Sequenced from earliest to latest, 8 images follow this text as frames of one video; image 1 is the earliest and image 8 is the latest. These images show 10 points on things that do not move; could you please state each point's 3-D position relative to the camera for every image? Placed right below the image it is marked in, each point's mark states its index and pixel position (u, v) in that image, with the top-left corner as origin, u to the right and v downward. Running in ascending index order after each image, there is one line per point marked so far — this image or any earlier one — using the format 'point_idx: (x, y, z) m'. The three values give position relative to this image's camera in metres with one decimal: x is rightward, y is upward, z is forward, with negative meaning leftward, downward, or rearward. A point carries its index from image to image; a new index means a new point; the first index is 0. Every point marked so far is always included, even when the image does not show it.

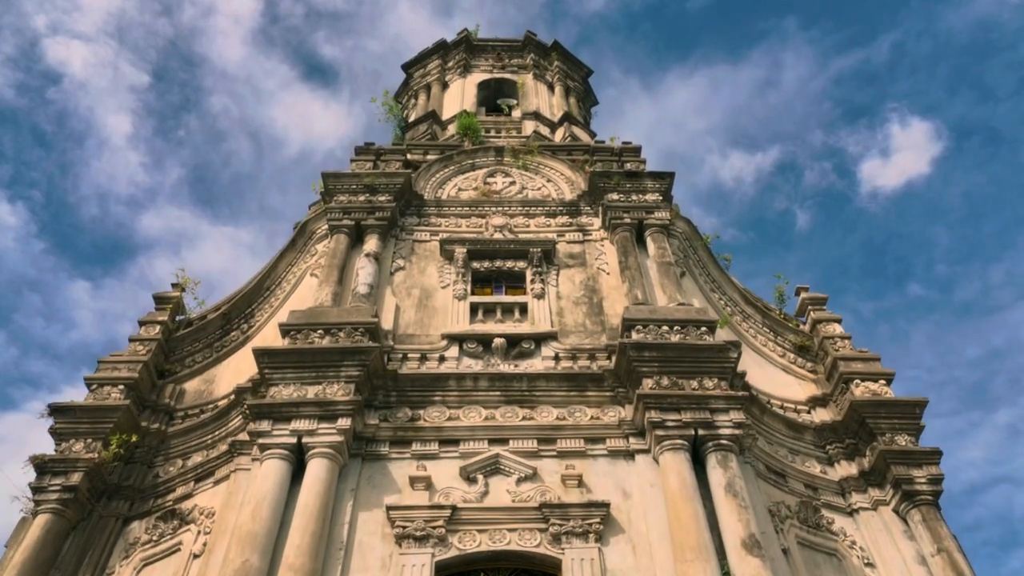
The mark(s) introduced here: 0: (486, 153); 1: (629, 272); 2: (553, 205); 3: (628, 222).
0: (-0.6, +3.2, +17.7) m
1: (+2.2, +0.3, +13.6) m
2: (+0.9, +1.8, +16.0) m
3: (+2.3, +1.3, +14.9) m
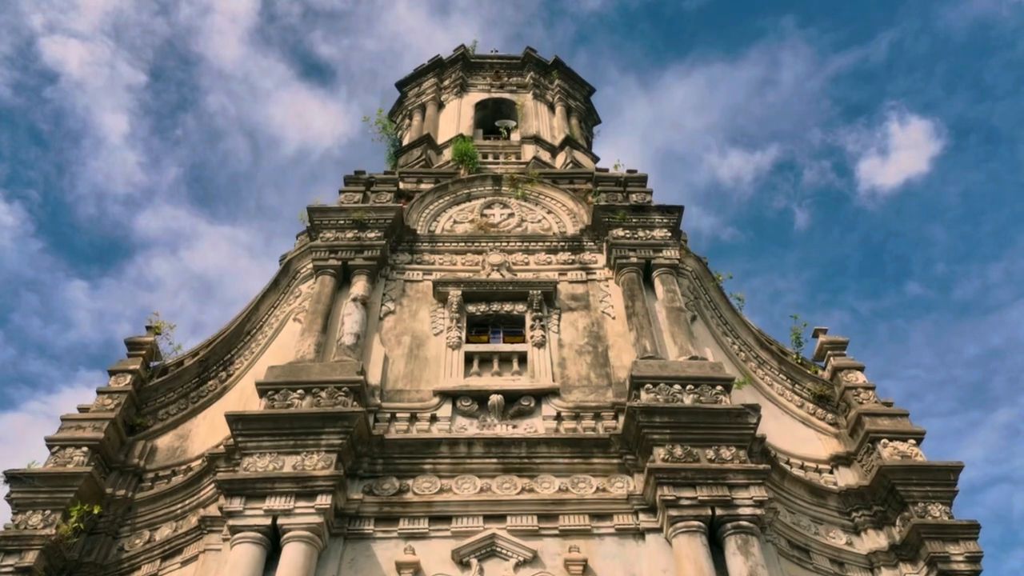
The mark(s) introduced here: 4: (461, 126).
0: (-0.6, +2.4, +16.7) m
1: (+2.1, -0.5, +12.6) m
2: (+0.9, +1.0, +15.0) m
3: (+2.3, +0.5, +13.9) m
4: (-1.3, +4.3, +19.7) m
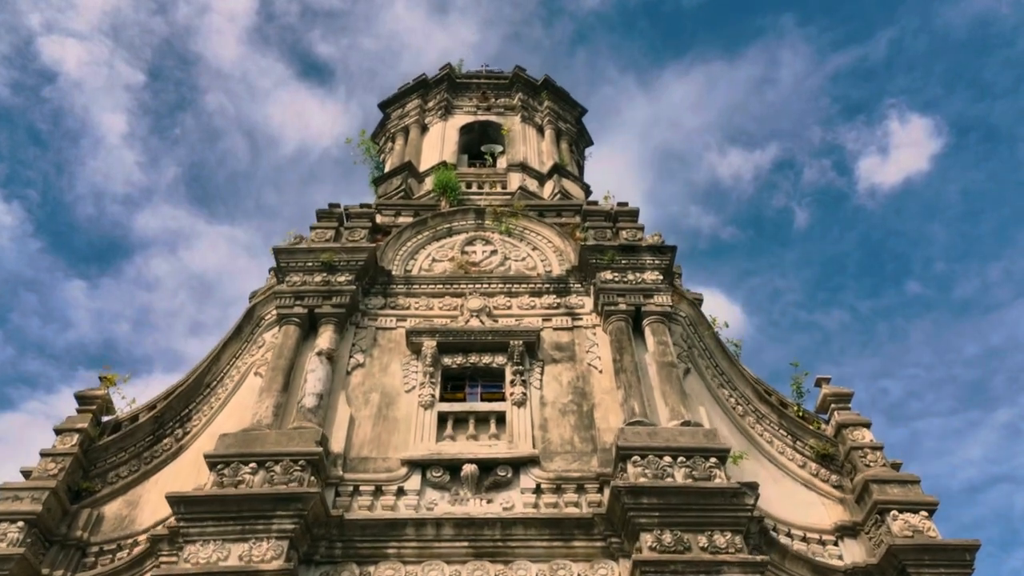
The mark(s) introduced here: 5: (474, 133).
0: (-1.0, +1.5, +15.7) m
1: (+1.8, -1.4, +11.7) m
2: (+0.5, +0.1, +14.0) m
3: (+2.0, -0.3, +12.9) m
4: (-1.7, +3.5, +18.7) m
5: (-1.0, +4.1, +19.9) m
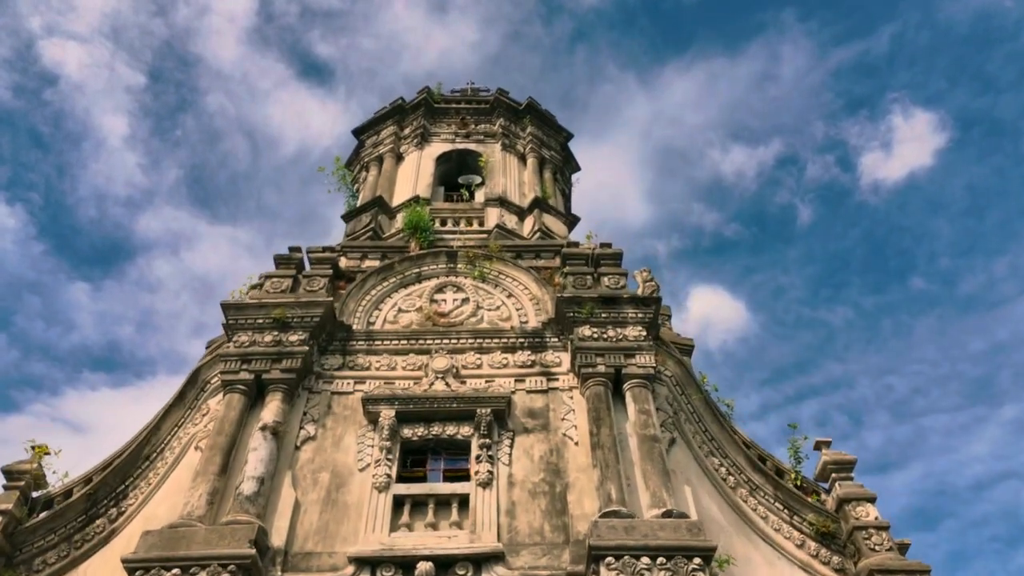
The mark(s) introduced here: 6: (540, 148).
0: (-1.5, +0.5, +14.5) m
1: (+1.3, -2.3, +10.5) m
2: (0.0, -0.8, +12.9) m
3: (+1.4, -1.3, +11.7) m
4: (-2.2, +2.5, +17.6) m
5: (-1.5, +3.2, +18.7) m
6: (+0.7, +3.6, +19.1) m
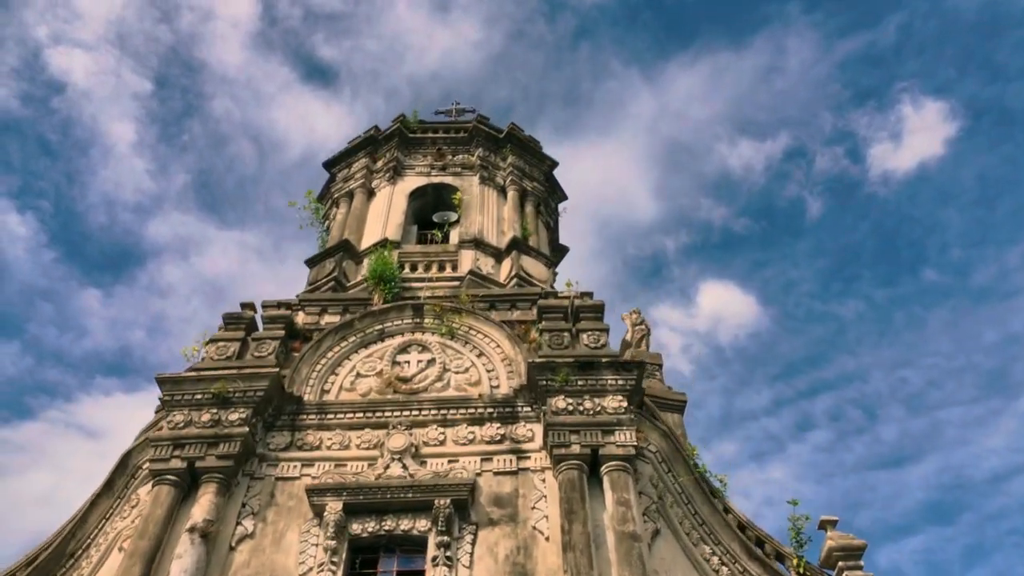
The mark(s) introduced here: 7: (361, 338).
0: (-2.0, -0.5, +13.3) m
1: (+0.8, -3.3, +9.2) m
2: (-0.5, -1.8, +11.6) m
3: (+0.9, -2.3, +10.4) m
4: (-2.7, +1.5, +16.3) m
5: (-2.0, +2.2, +17.5) m
6: (+0.2, +2.6, +17.8) m
7: (-2.7, -0.9, +12.9) m
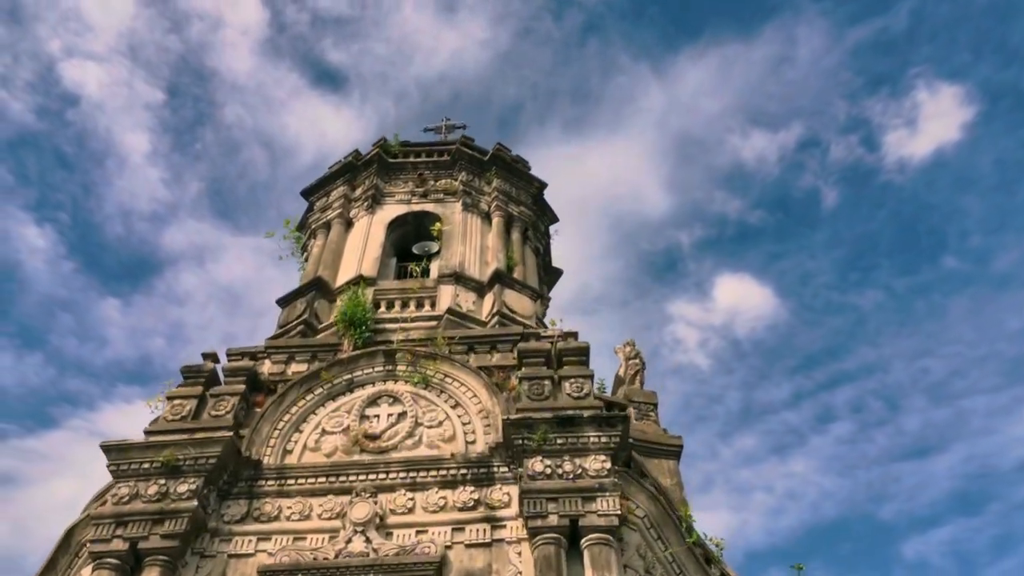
0: (-2.4, -1.3, +12.4) m
1: (+0.4, -4.0, +8.2) m
2: (-0.9, -2.6, +10.7) m
3: (+0.6, -3.0, +9.4) m
4: (-3.1, +0.7, +15.4) m
5: (-2.4, +1.4, +16.6) m
6: (-0.1, +1.9, +16.9) m
7: (-3.0, -1.7, +12.0) m
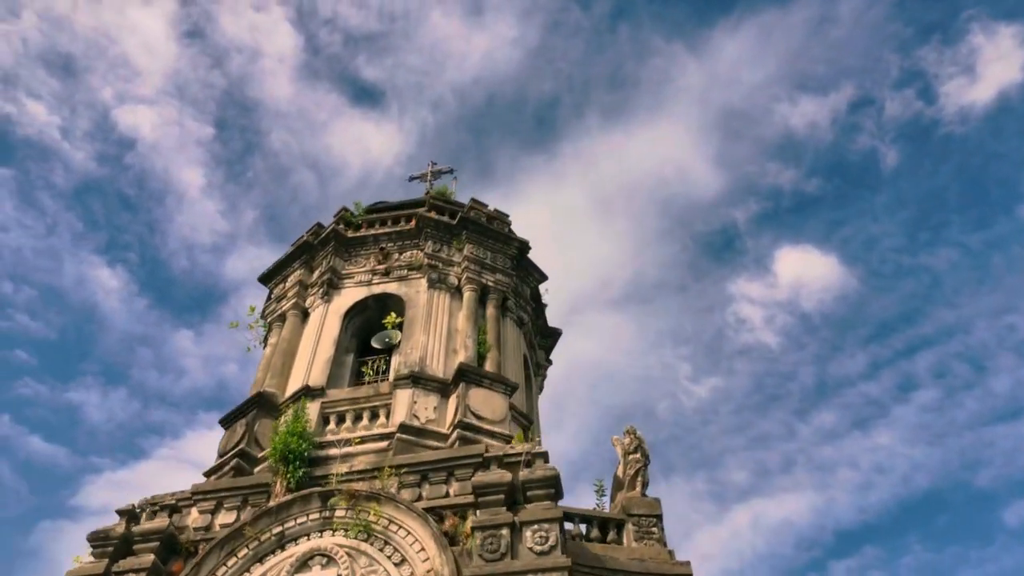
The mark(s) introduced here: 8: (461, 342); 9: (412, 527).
0: (-3.0, -3.1, +10.4) m
1: (-0.2, -5.7, +6.1) m
2: (-1.5, -4.3, +8.6) m
3: (-0.1, -4.6, +7.3) m
4: (-3.6, -1.2, +13.5) m
5: (-2.9, -0.5, +14.6) m
6: (-0.7, +0.3, +14.8) m
7: (-3.6, -3.6, +10.2) m
8: (-1.0, -1.0, +13.4) m
9: (-1.4, -3.2, +9.9) m
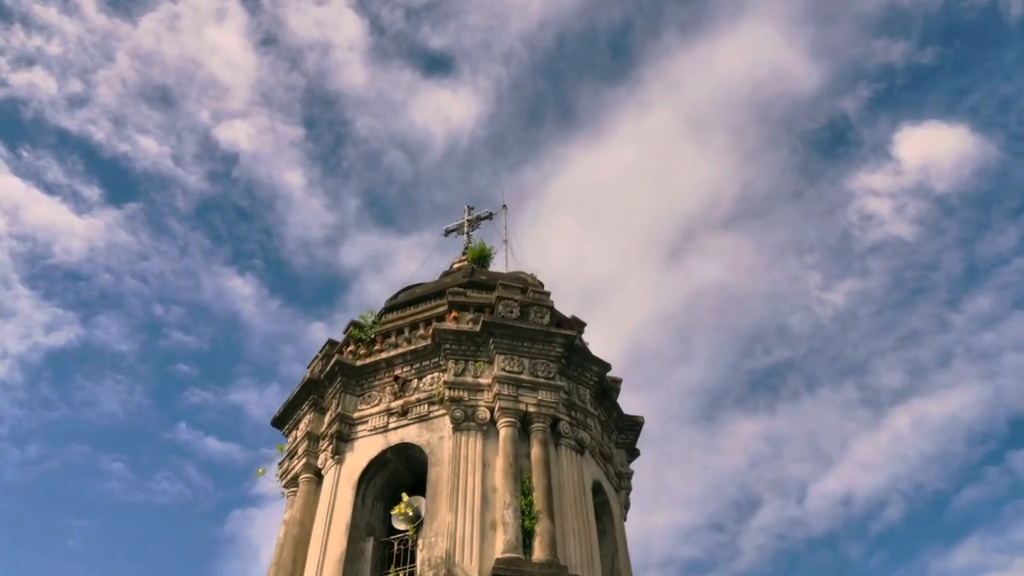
0: (-2.2, -5.9, +7.8) m
1: (+0.3, -8.3, +3.3) m
2: (-0.8, -6.9, +5.8) m
3: (+0.4, -7.1, +4.3) m
4: (-2.7, -3.8, +10.8) m
5: (-2.0, -2.9, +11.7) m
6: (0.0, -1.7, +11.5) m
7: (-2.7, -6.5, +7.6) m
8: (-0.2, -3.2, +10.2) m
9: (-0.7, -5.7, +7.0) m
